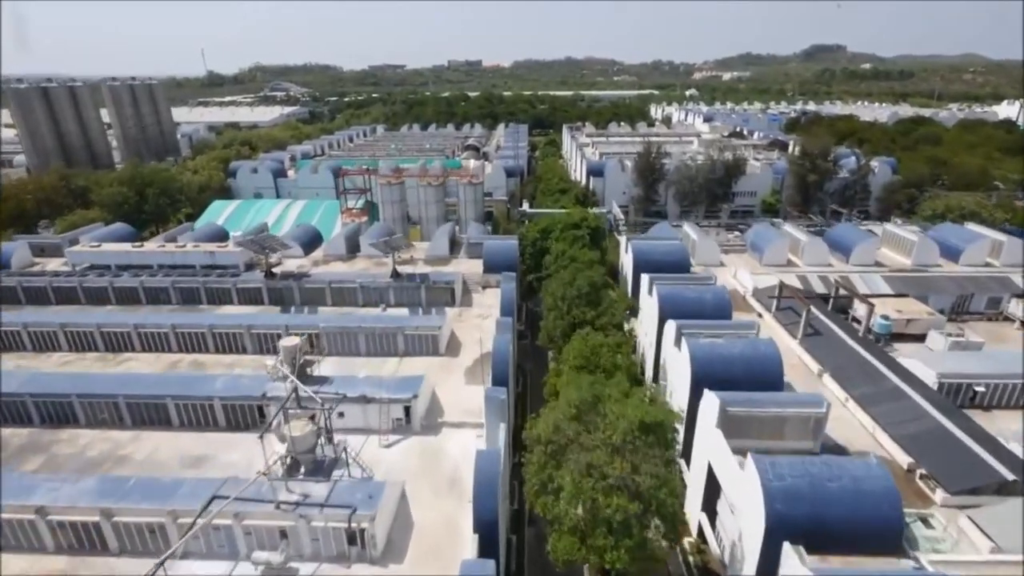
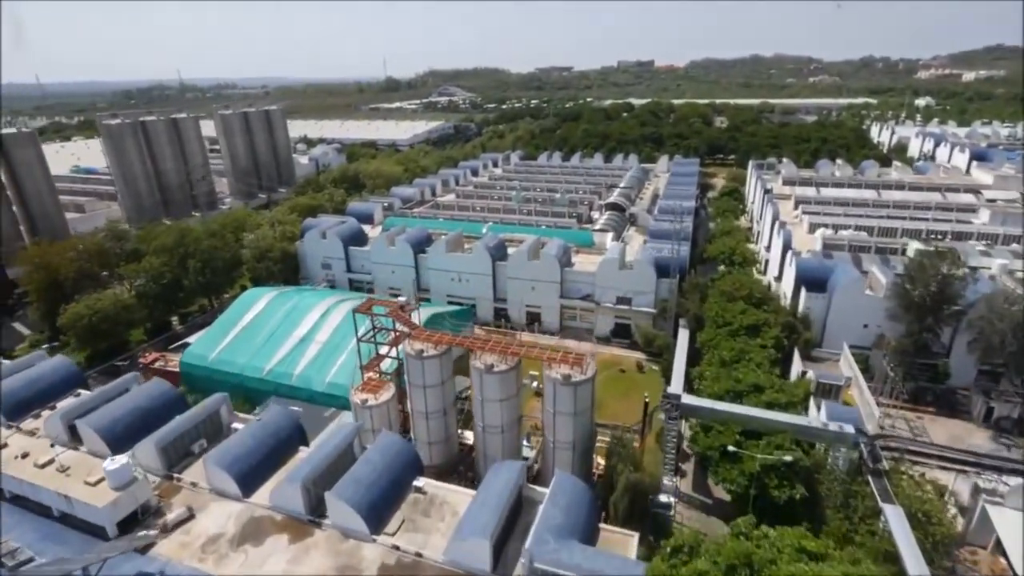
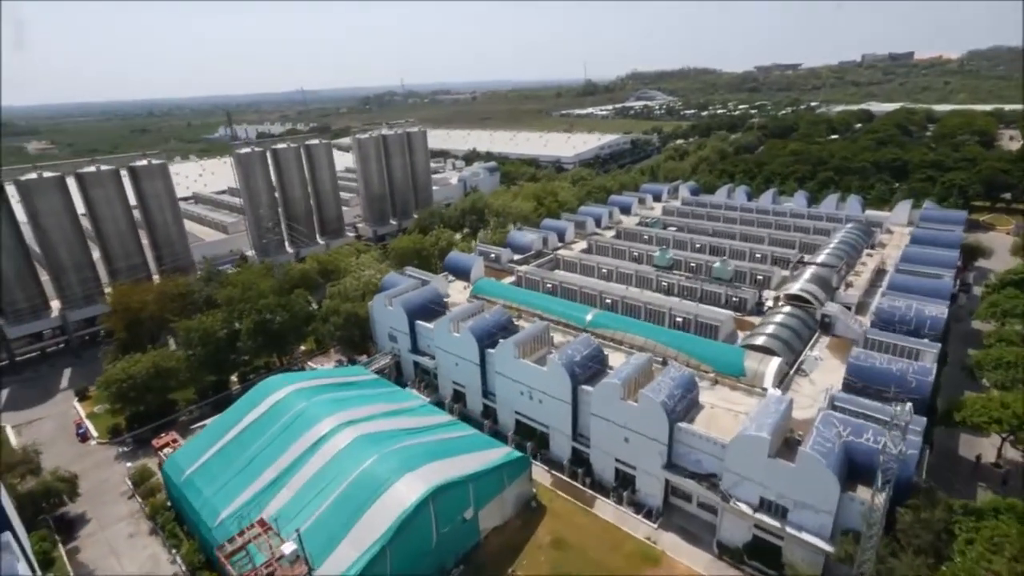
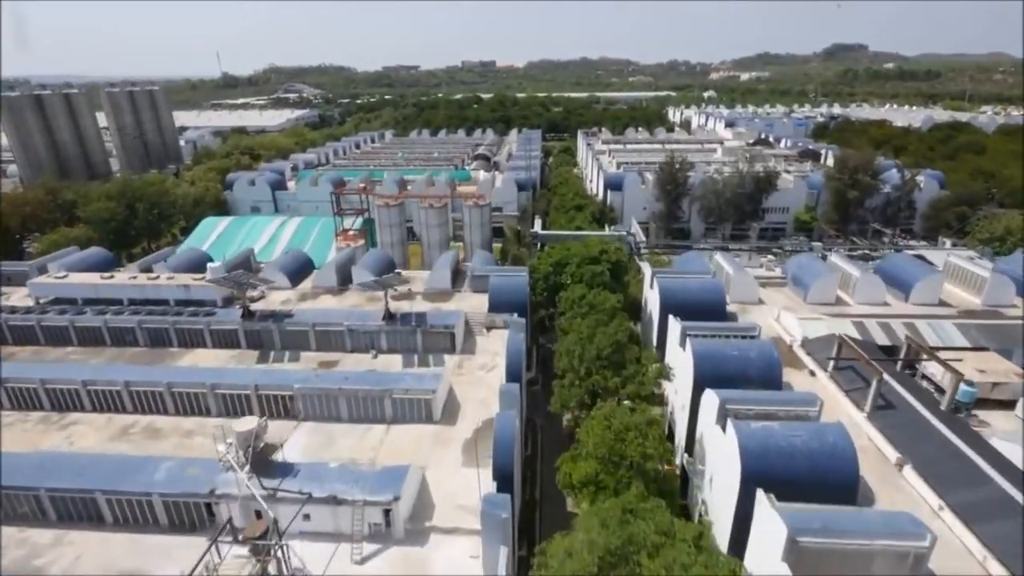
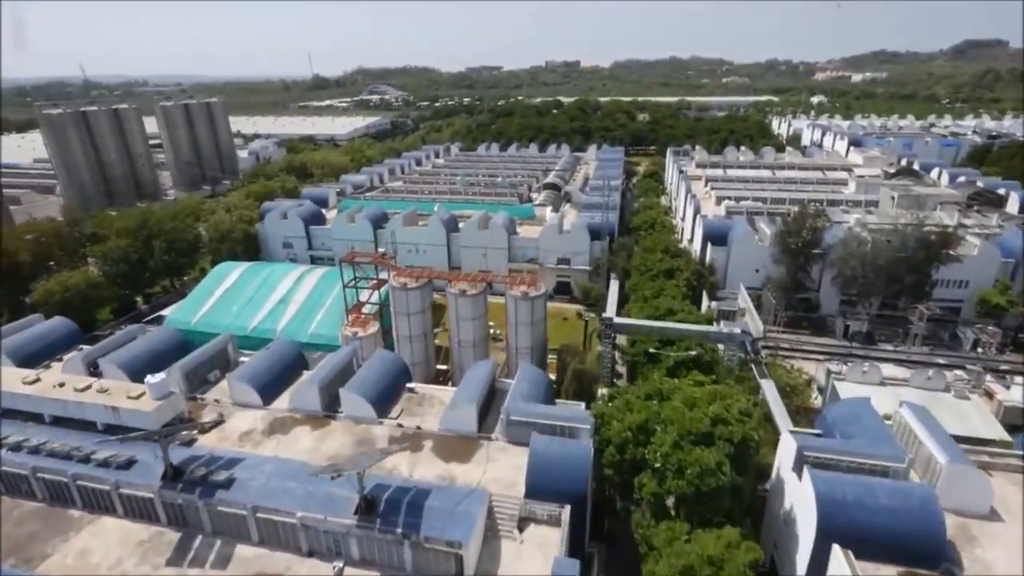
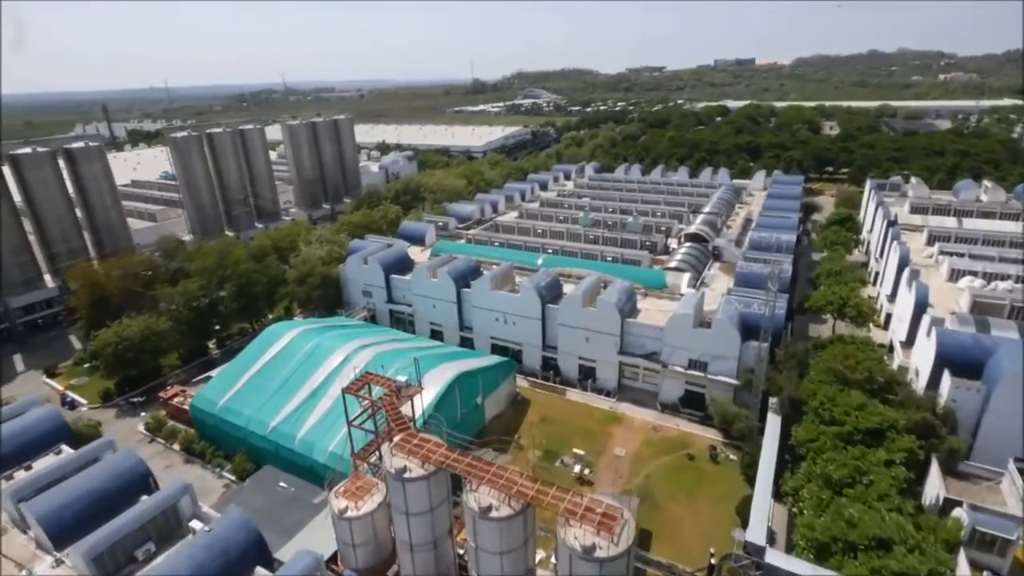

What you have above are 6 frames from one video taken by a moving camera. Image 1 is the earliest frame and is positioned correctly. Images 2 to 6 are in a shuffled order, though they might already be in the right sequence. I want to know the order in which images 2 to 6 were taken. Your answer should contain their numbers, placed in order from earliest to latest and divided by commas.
4, 5, 2, 6, 3
